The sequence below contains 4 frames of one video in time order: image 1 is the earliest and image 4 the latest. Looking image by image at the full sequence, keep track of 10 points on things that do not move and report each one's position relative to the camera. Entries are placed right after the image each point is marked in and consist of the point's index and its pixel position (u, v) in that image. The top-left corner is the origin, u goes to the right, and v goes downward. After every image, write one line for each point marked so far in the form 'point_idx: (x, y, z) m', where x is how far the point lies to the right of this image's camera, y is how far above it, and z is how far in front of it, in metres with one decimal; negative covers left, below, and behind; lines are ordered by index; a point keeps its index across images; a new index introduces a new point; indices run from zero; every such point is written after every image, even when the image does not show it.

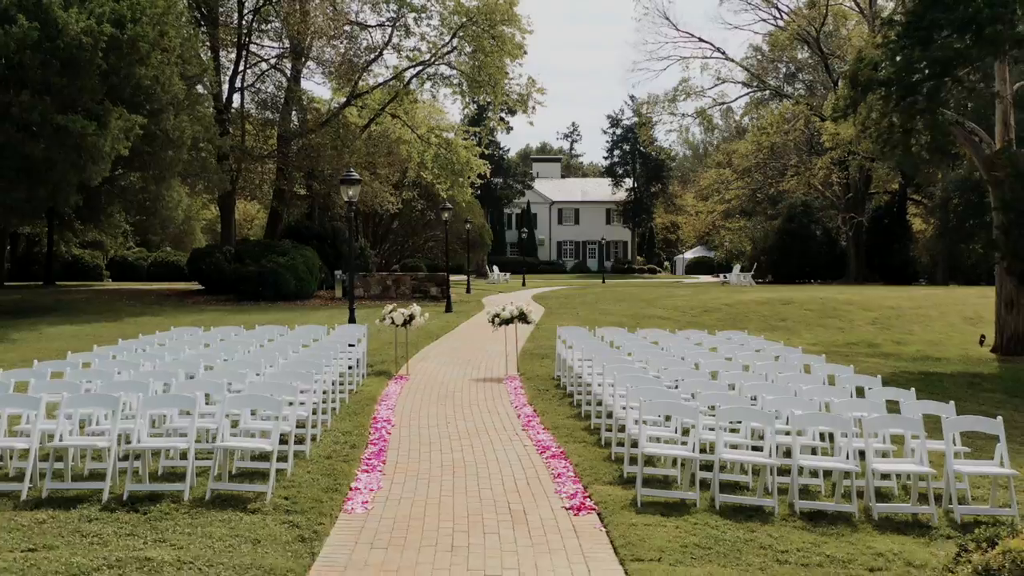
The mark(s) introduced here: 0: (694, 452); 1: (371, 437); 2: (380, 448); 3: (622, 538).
0: (+0.7, -0.6, +5.4) m
1: (-0.7, -0.7, +6.9) m
2: (-0.6, -0.7, +6.5) m
3: (+0.3, -0.8, +4.6) m
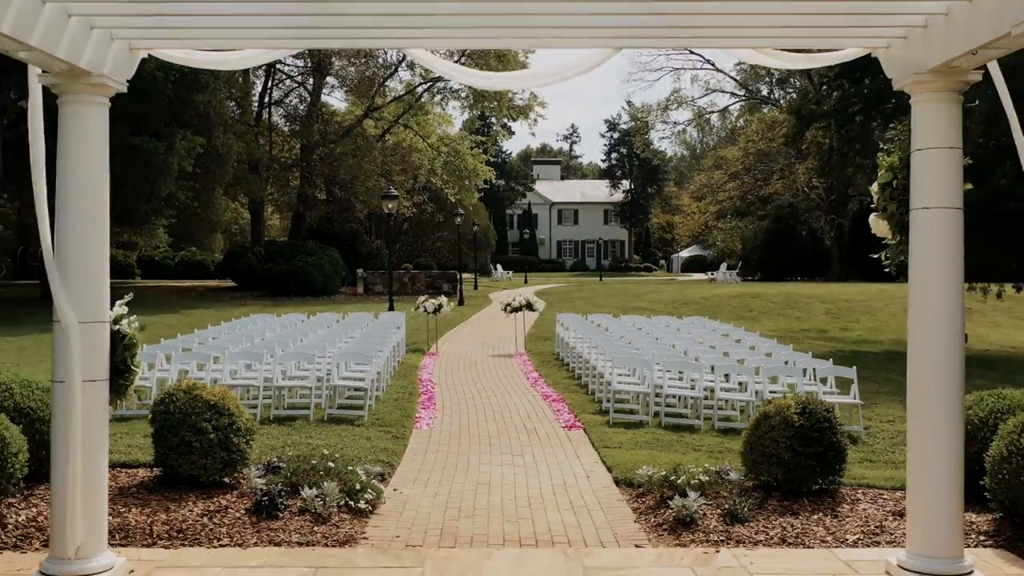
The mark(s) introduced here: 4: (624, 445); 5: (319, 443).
0: (+0.7, -0.6, +8.0) m
1: (-0.6, -0.7, +9.5) m
2: (-0.5, -0.7, +9.1) m
3: (+0.4, -0.7, +7.2) m
4: (+0.5, -0.7, +6.9) m
5: (-0.9, -0.7, +6.5) m
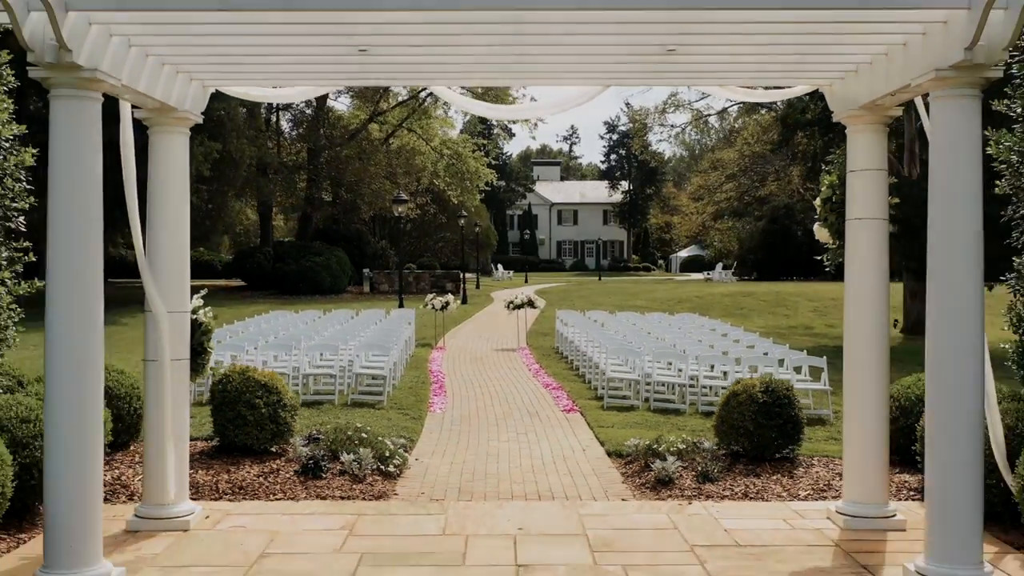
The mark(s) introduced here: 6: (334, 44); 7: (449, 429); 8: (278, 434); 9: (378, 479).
0: (+0.8, -0.5, +8.8) m
1: (-0.6, -0.6, +10.4) m
2: (-0.5, -0.6, +10.0) m
3: (+0.5, -0.7, +8.0) m
4: (+0.6, -0.7, +7.7) m
5: (-0.8, -0.7, +7.4) m
6: (-0.5, +0.7, +4.2) m
7: (-0.3, -0.7, +7.6) m
8: (-0.9, -0.6, +5.9) m
9: (-0.5, -0.7, +5.6) m
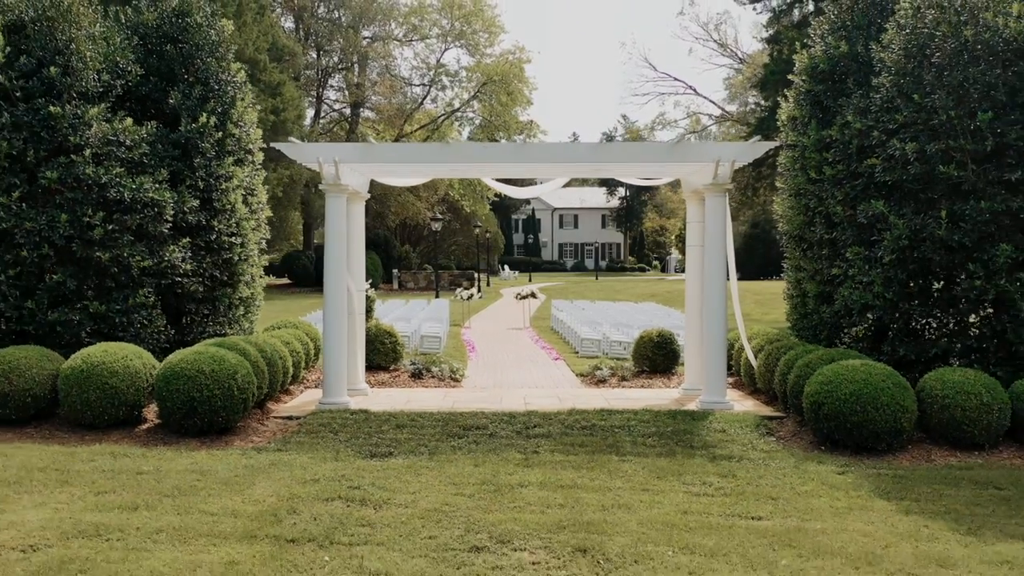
0: (+0.8, -0.5, +13.9) m
1: (-0.5, -0.6, +15.4) m
2: (-0.4, -0.6, +15.0) m
3: (+0.5, -0.7, +13.1) m
4: (+0.6, -0.7, +12.8) m
5: (-0.7, -0.6, +12.4) m
6: (-0.5, +0.8, +9.3) m
7: (-0.2, -0.7, +12.7) m
8: (-0.9, -0.5, +11.0) m
9: (-0.4, -0.7, +10.7) m
